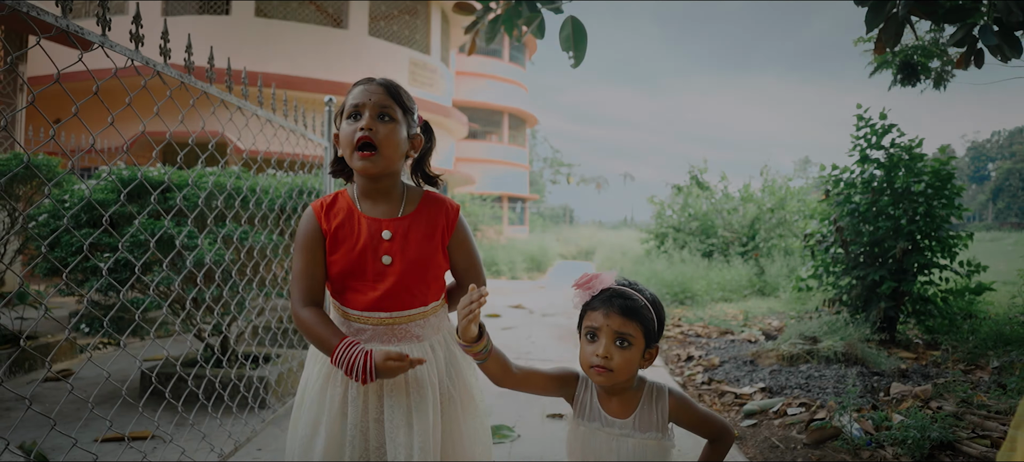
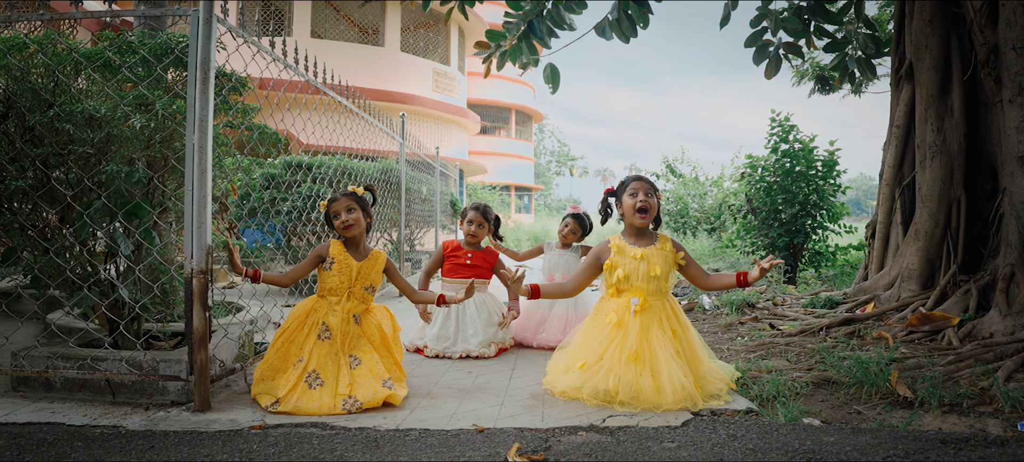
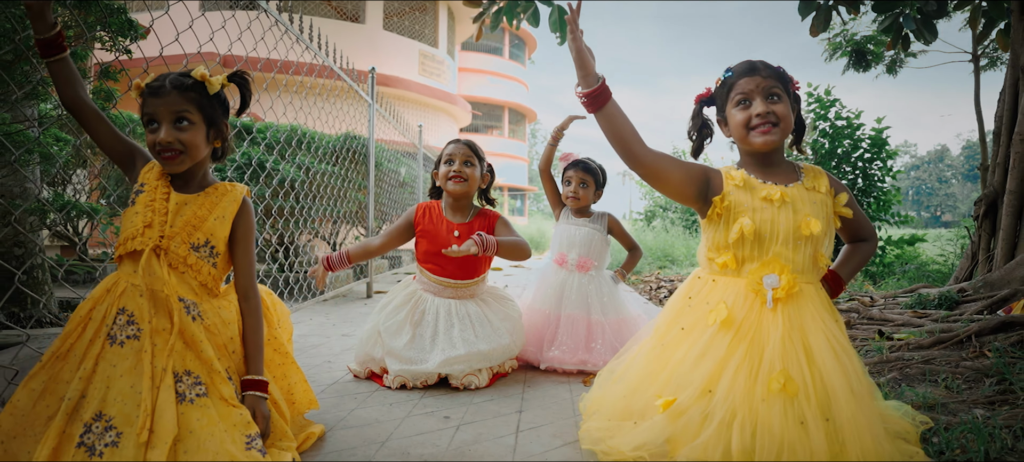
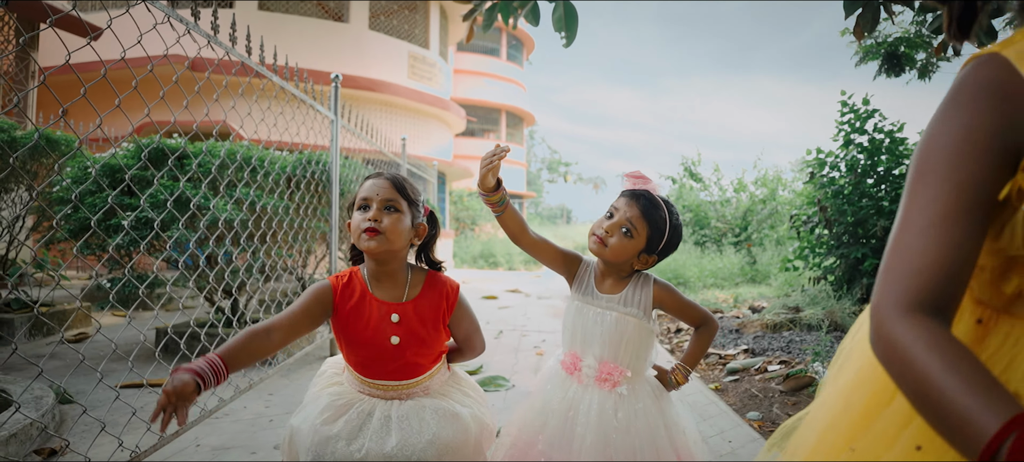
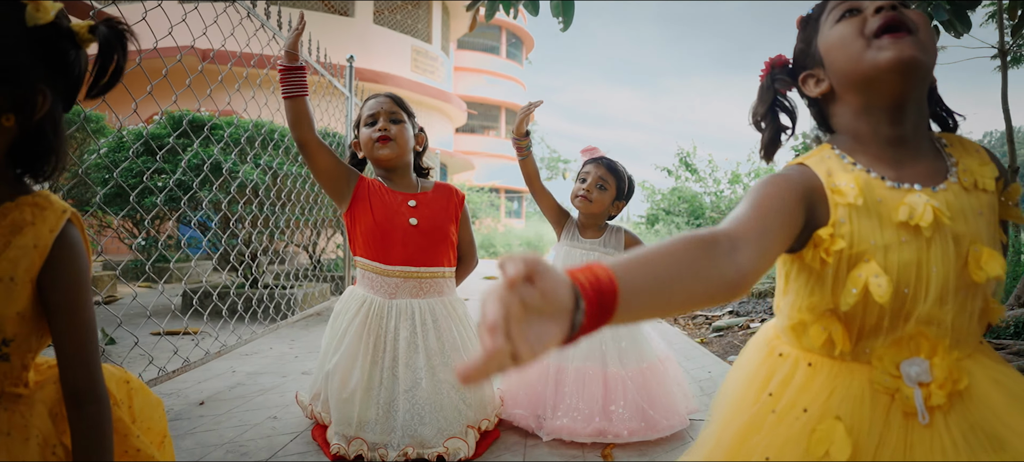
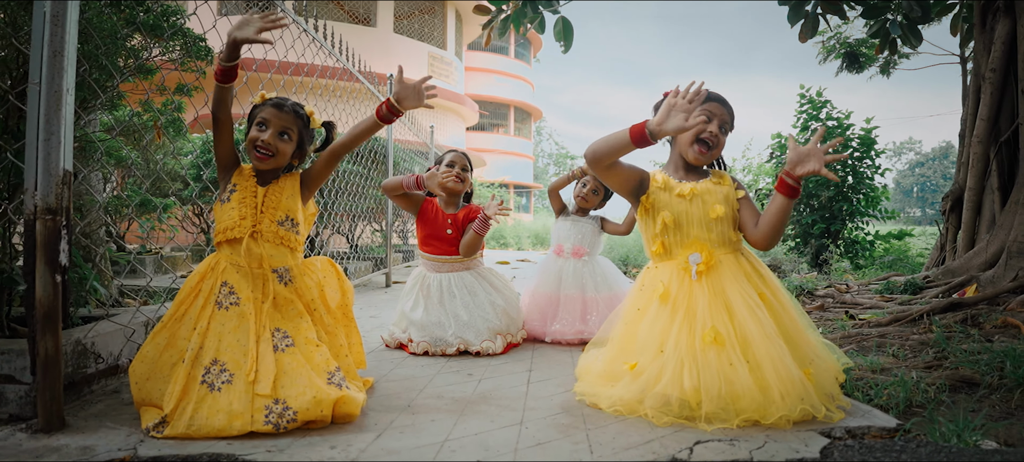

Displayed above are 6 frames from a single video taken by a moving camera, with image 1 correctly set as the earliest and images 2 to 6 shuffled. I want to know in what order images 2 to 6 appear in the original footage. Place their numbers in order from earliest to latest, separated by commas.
4, 5, 3, 6, 2
